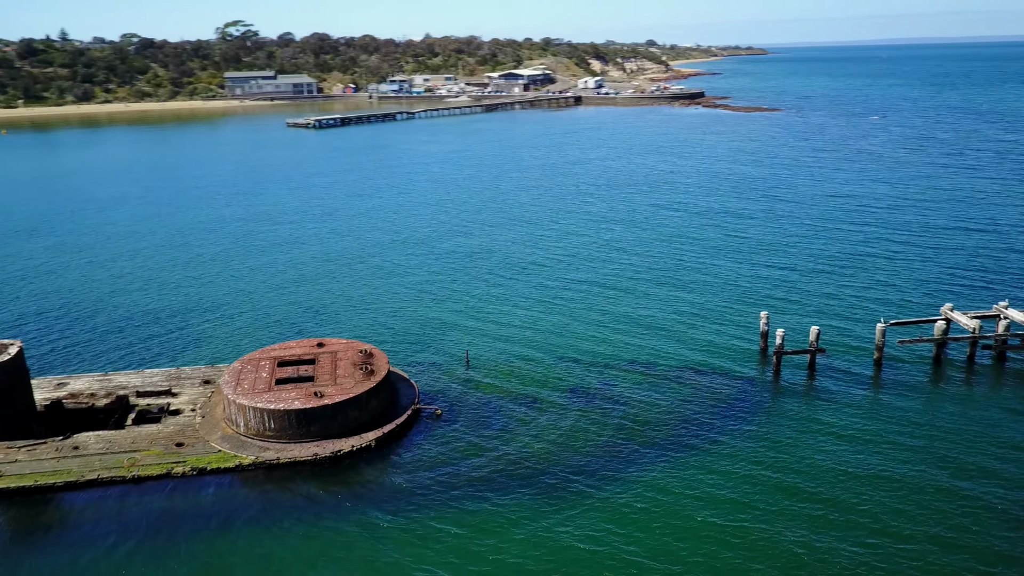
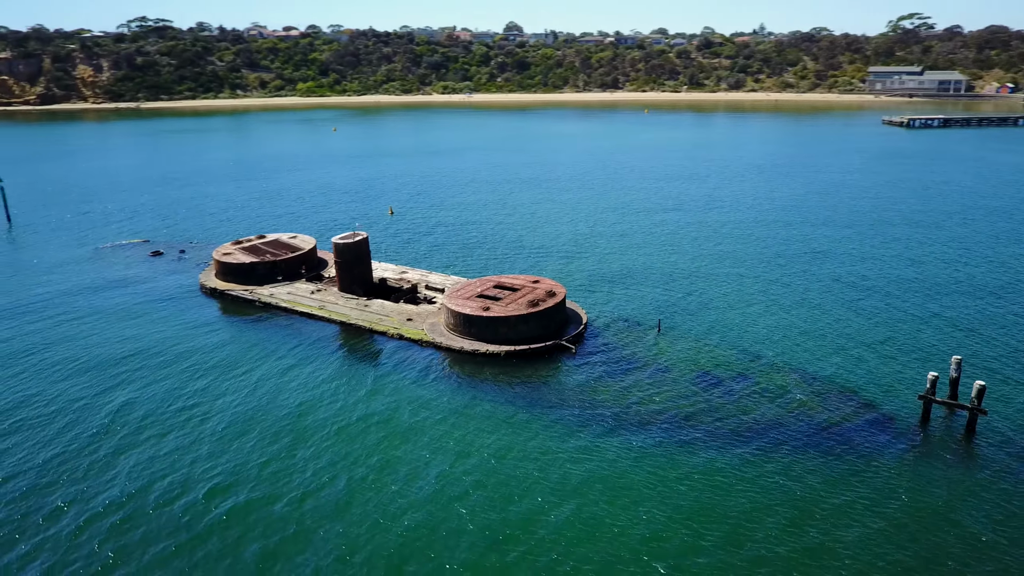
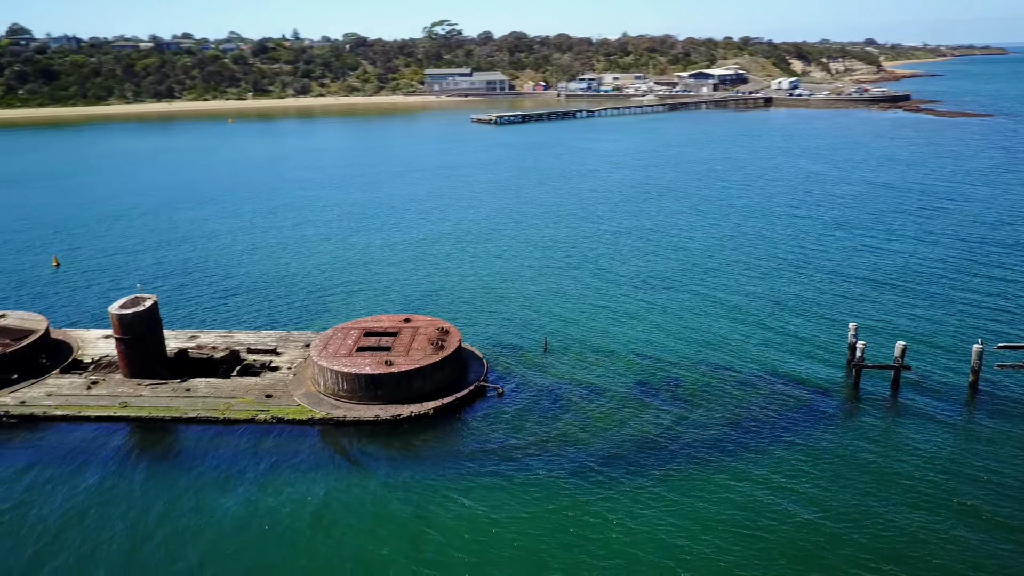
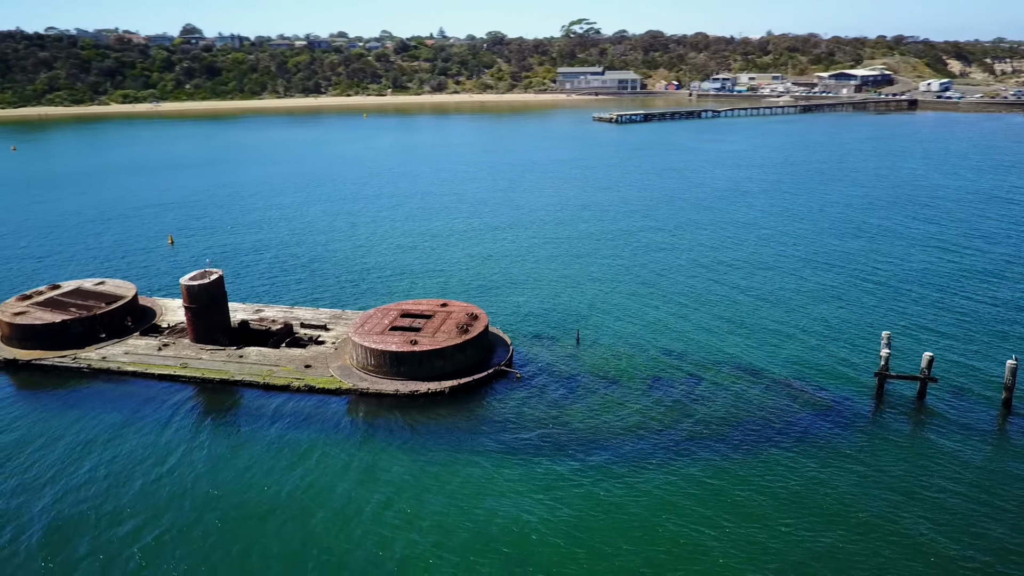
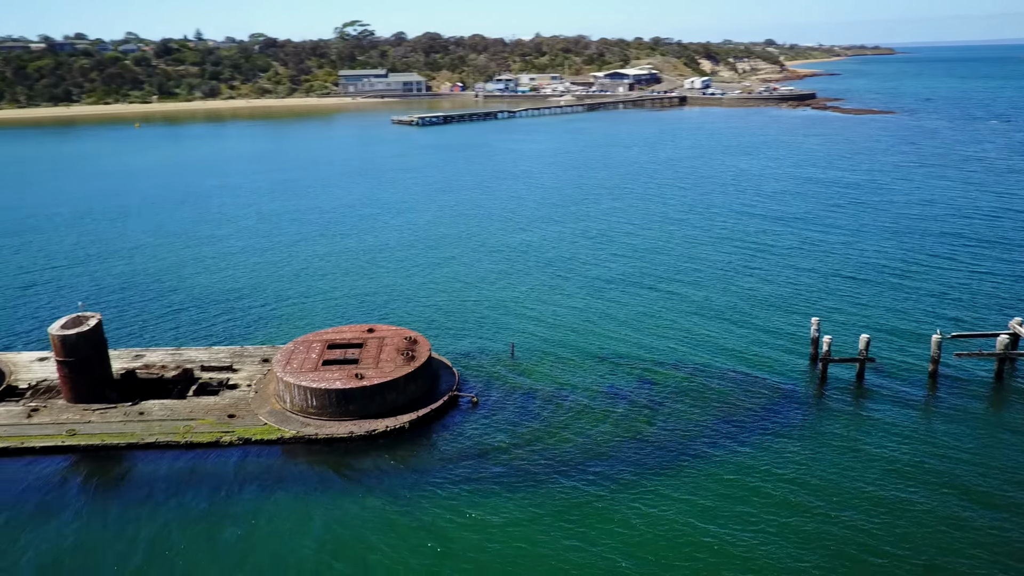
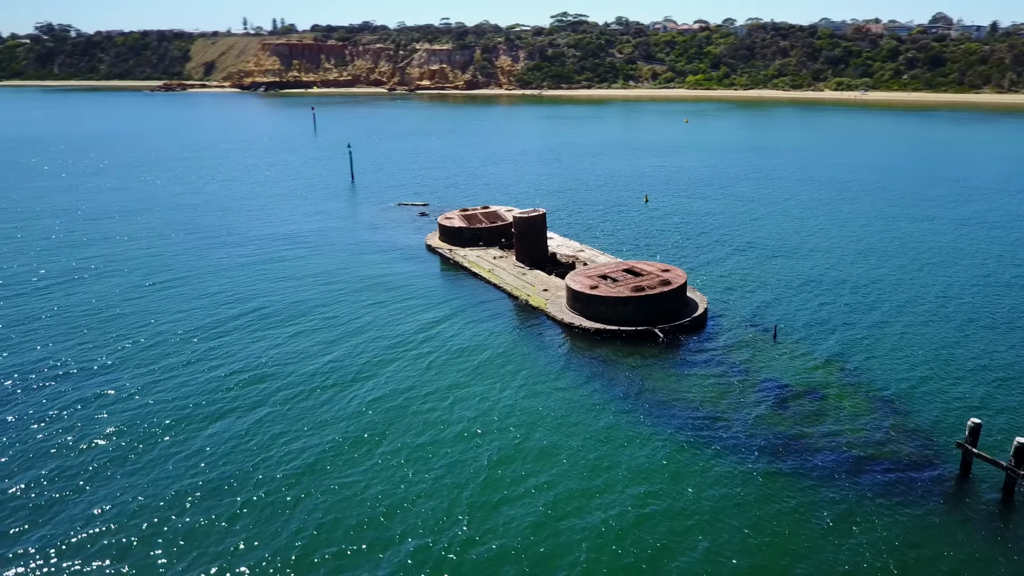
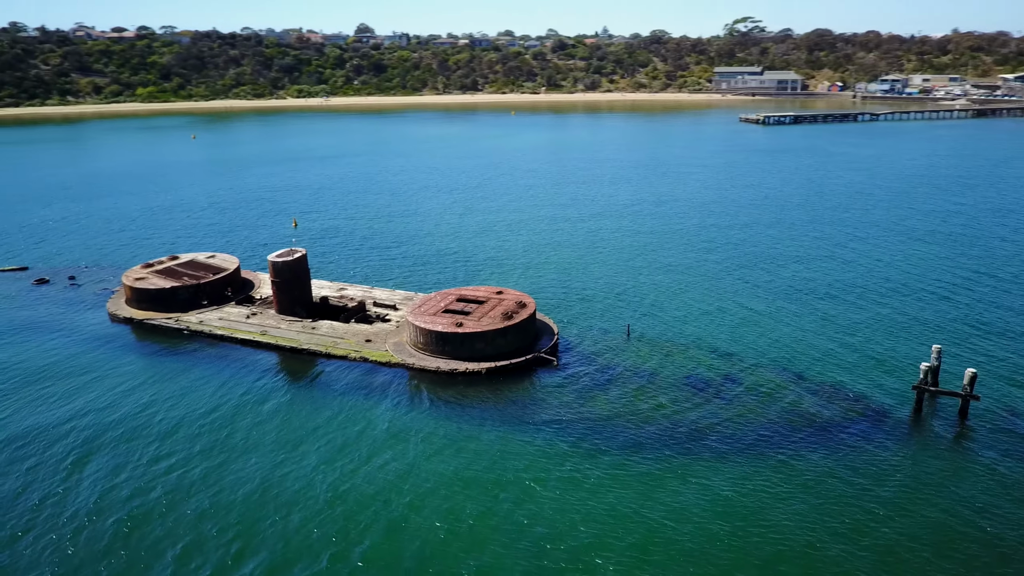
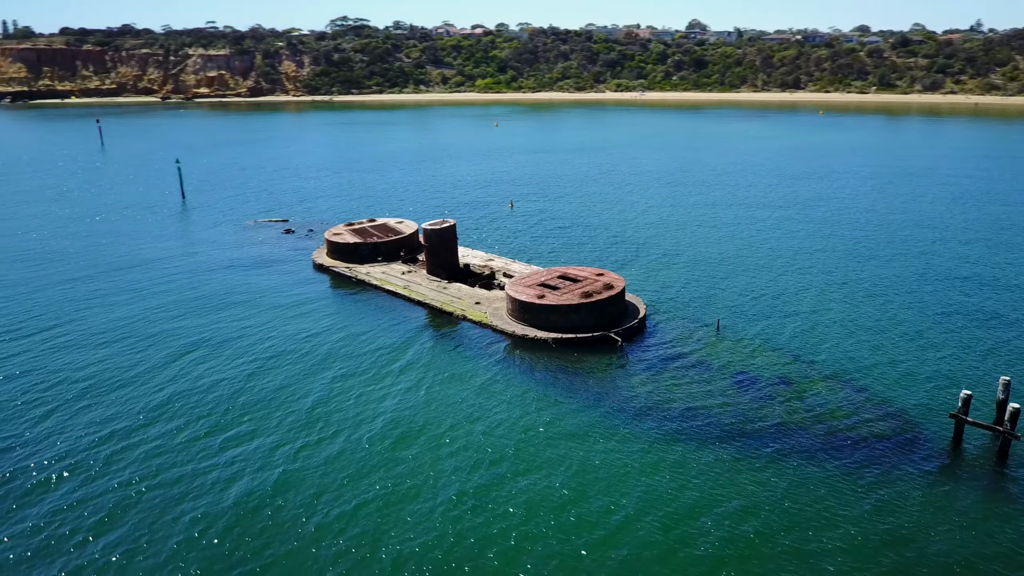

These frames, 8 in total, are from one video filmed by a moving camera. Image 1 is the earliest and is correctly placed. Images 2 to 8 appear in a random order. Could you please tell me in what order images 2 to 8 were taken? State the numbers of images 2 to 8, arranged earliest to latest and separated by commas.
5, 3, 4, 7, 2, 8, 6
